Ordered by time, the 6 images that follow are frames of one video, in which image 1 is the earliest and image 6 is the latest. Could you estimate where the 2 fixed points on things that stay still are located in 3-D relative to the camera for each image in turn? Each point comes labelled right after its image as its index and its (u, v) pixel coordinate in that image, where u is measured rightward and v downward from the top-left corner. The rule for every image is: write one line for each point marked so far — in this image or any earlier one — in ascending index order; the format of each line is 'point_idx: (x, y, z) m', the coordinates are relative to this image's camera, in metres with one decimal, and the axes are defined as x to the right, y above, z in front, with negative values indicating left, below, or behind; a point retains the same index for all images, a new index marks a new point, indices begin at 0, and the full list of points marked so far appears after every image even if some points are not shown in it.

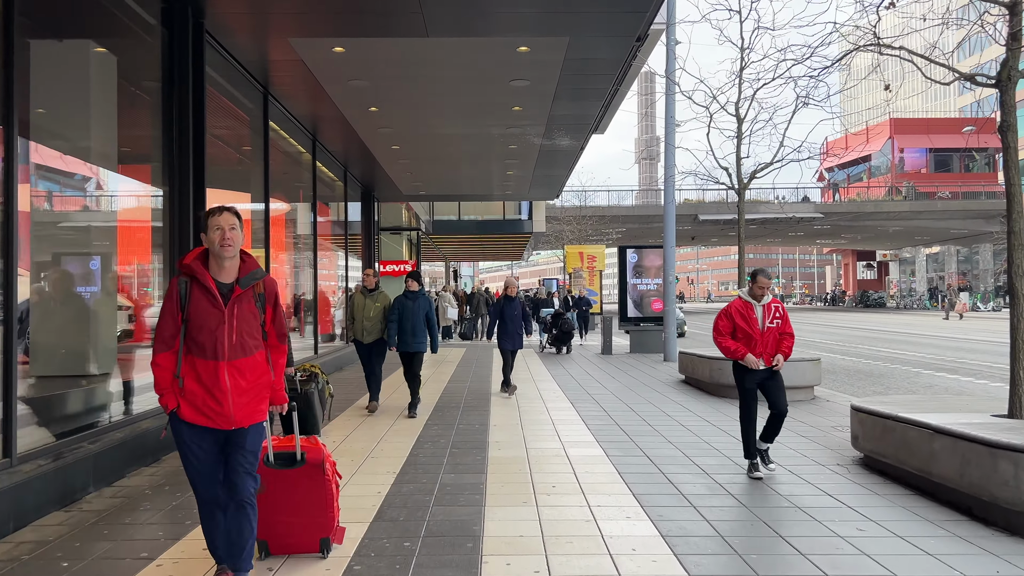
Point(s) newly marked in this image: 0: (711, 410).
0: (+2.2, -1.3, +8.8) m
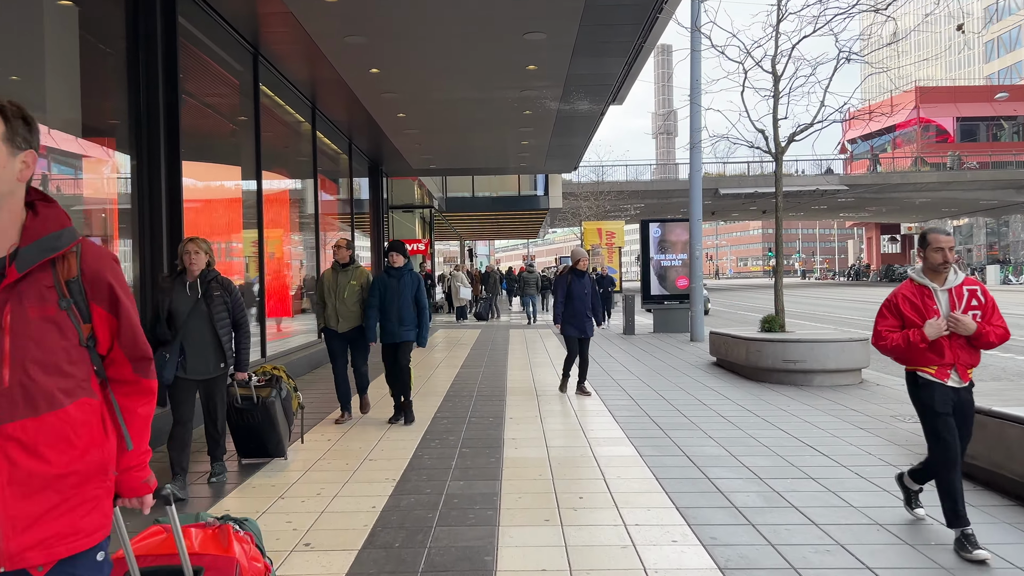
0: (+2.3, -1.1, +8.0) m
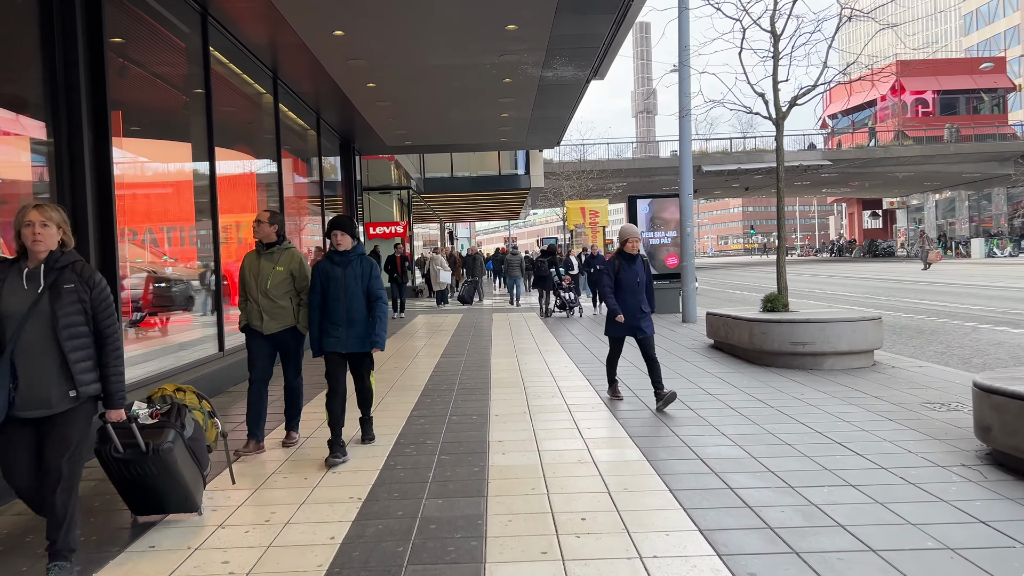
0: (+2.2, -0.8, +7.3) m
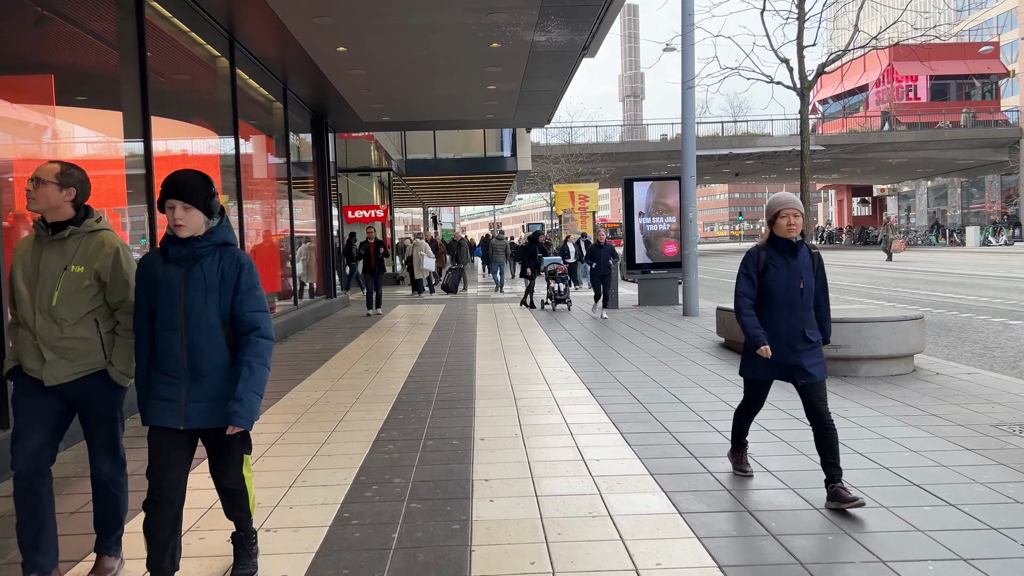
0: (+2.1, -0.8, +6.2) m
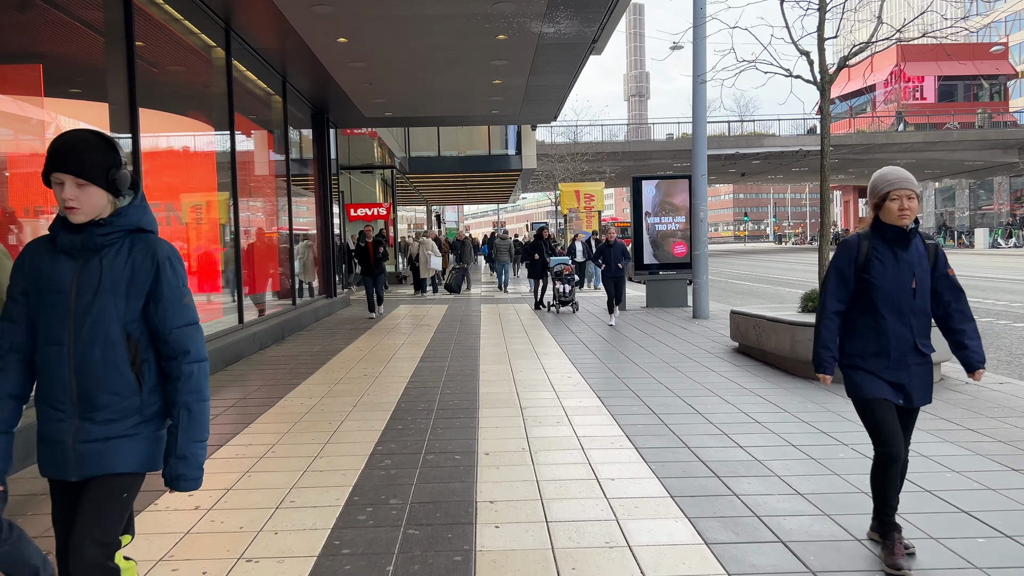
0: (+2.1, -0.8, +5.8) m
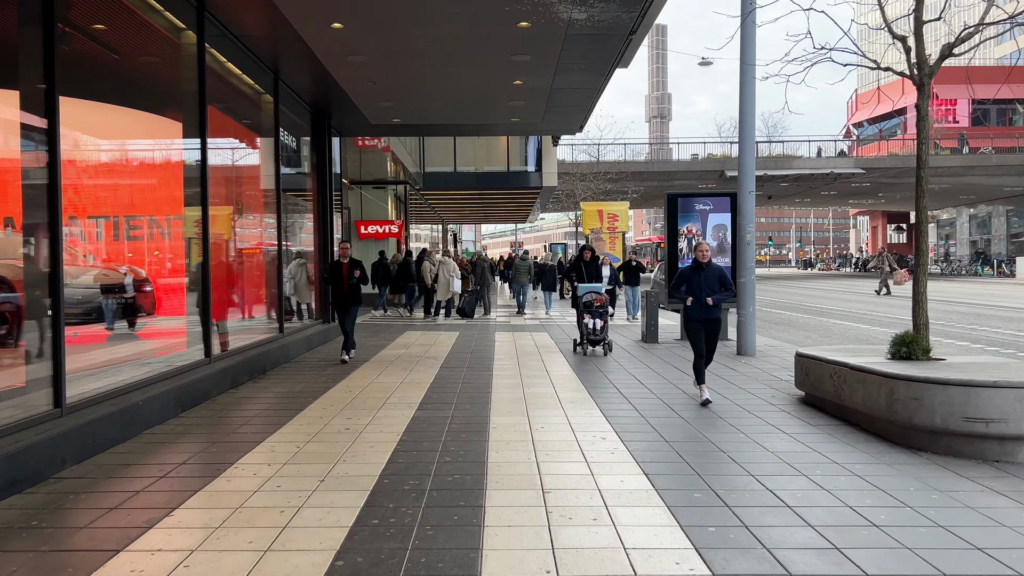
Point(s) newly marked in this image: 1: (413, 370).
0: (+2.2, -1.1, +4.3) m
1: (-1.1, -1.0, +9.2) m
